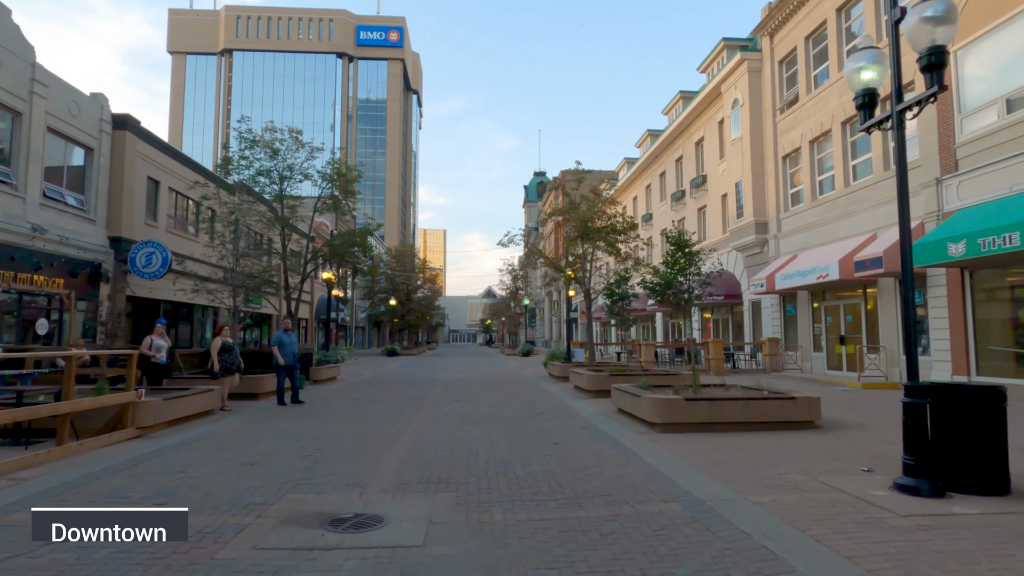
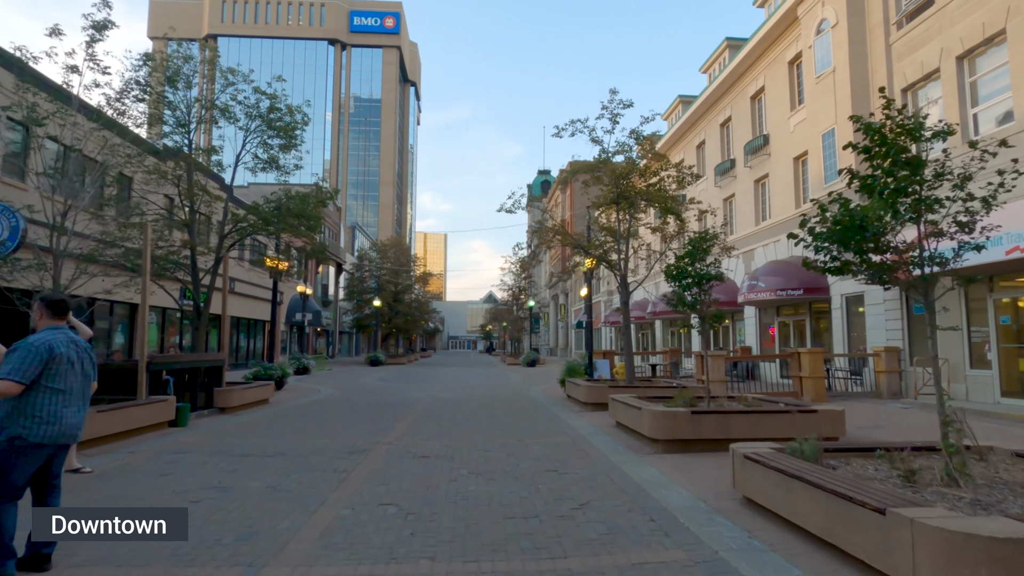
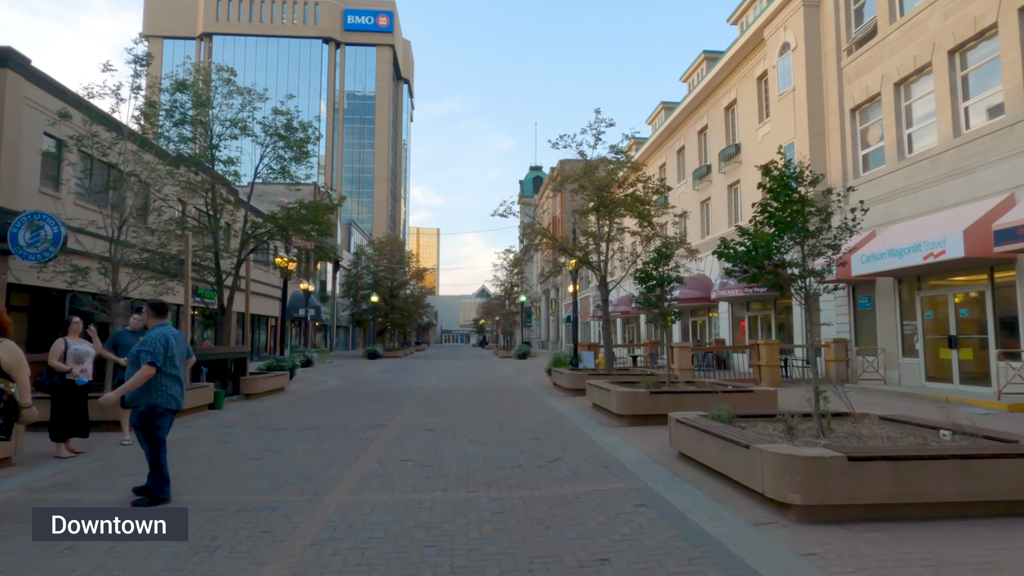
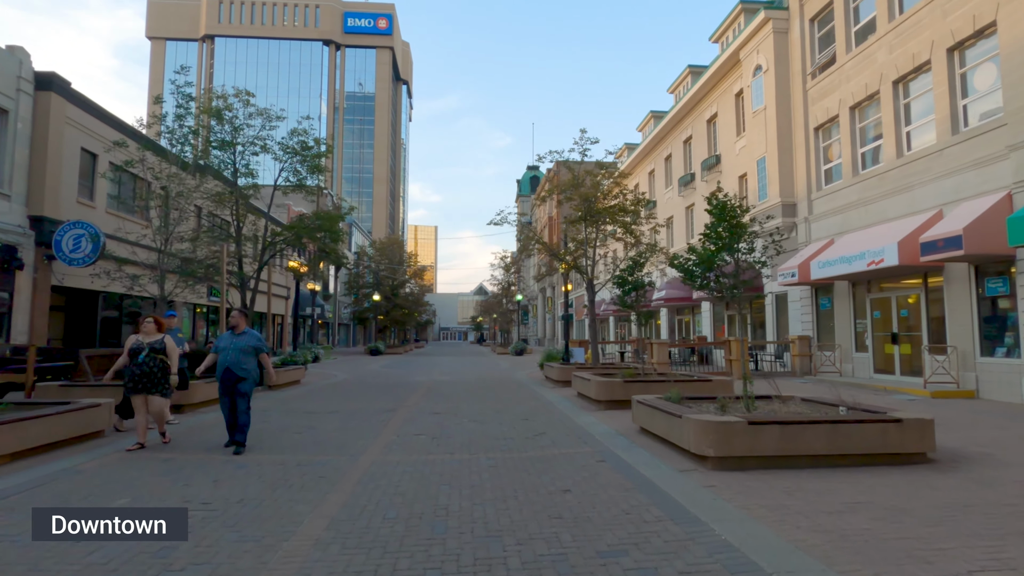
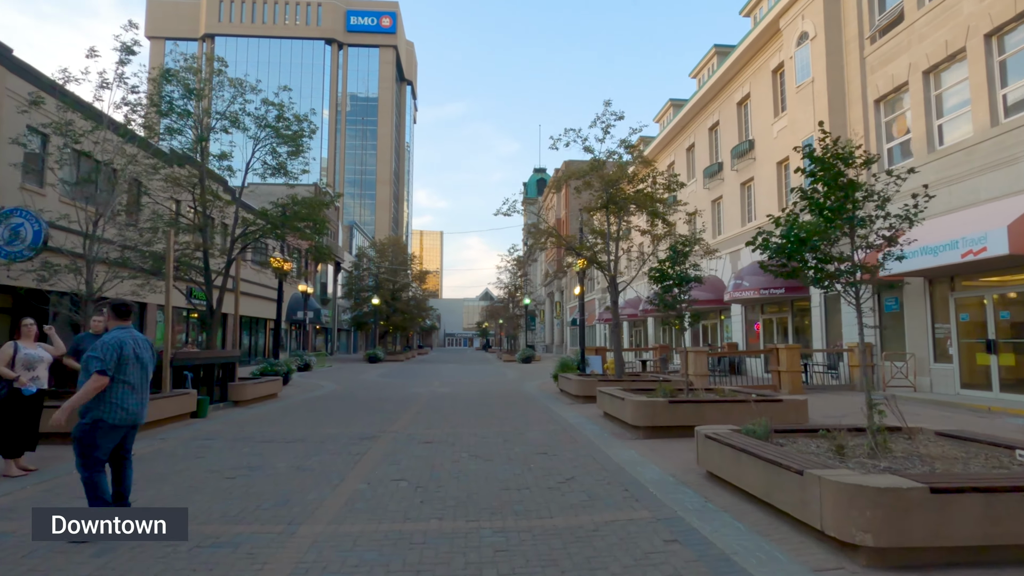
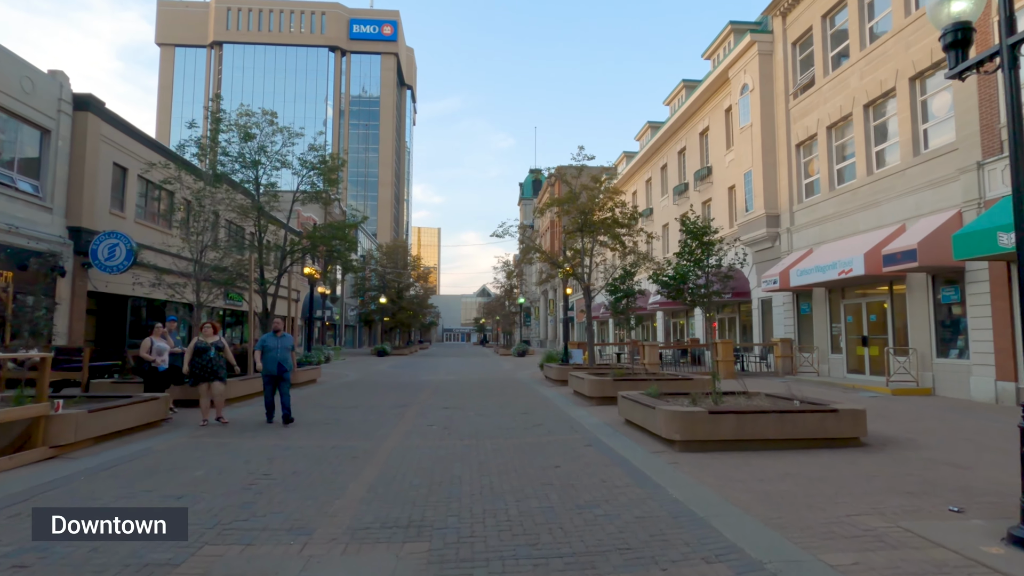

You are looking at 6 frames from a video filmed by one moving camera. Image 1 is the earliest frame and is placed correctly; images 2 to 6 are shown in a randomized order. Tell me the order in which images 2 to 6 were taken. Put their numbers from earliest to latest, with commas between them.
6, 4, 3, 5, 2
